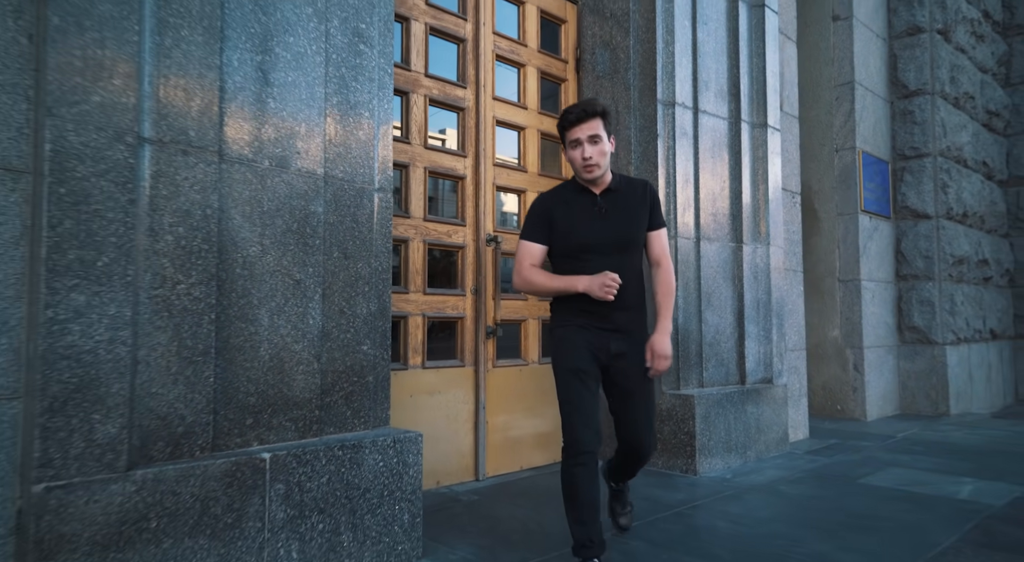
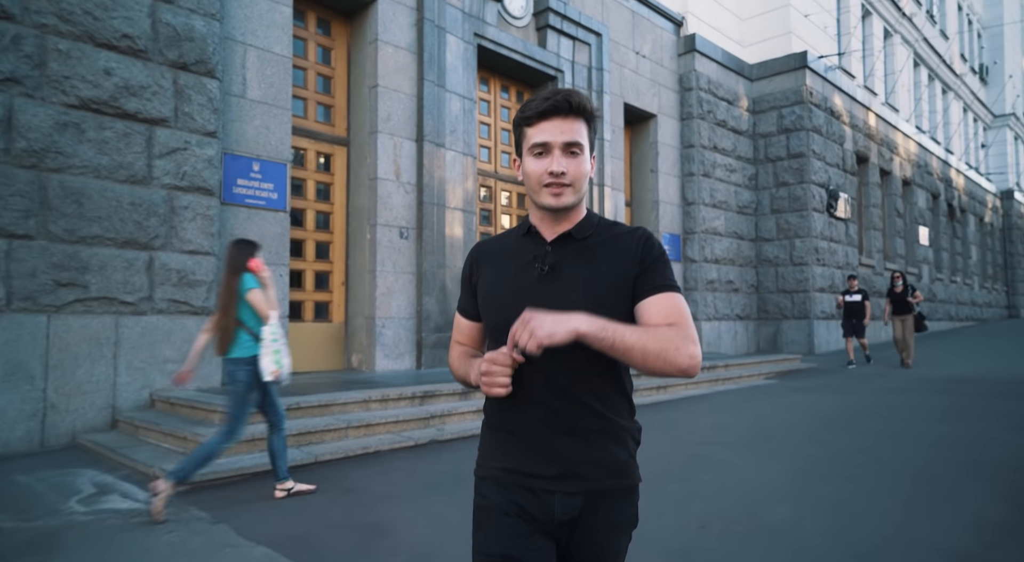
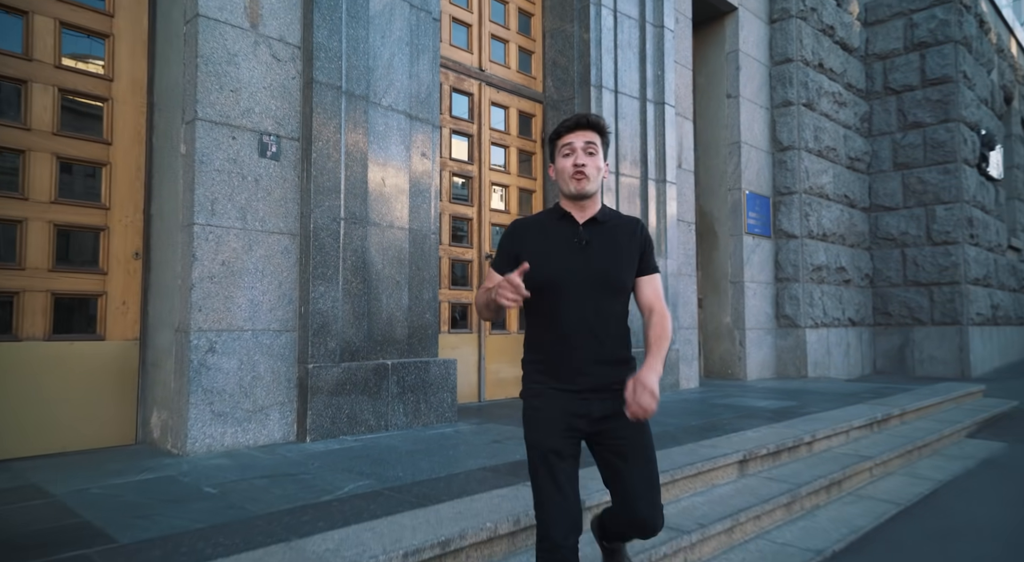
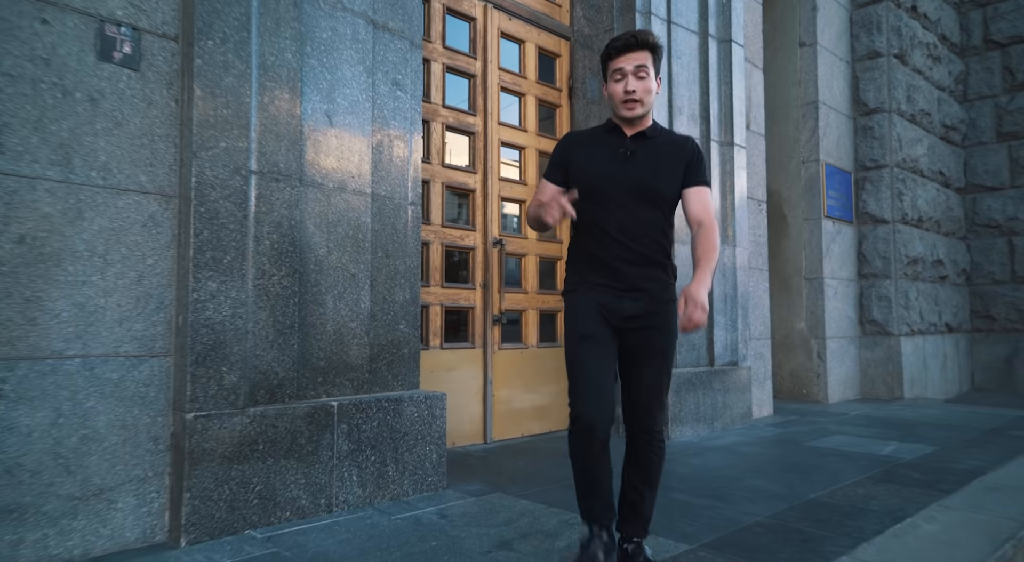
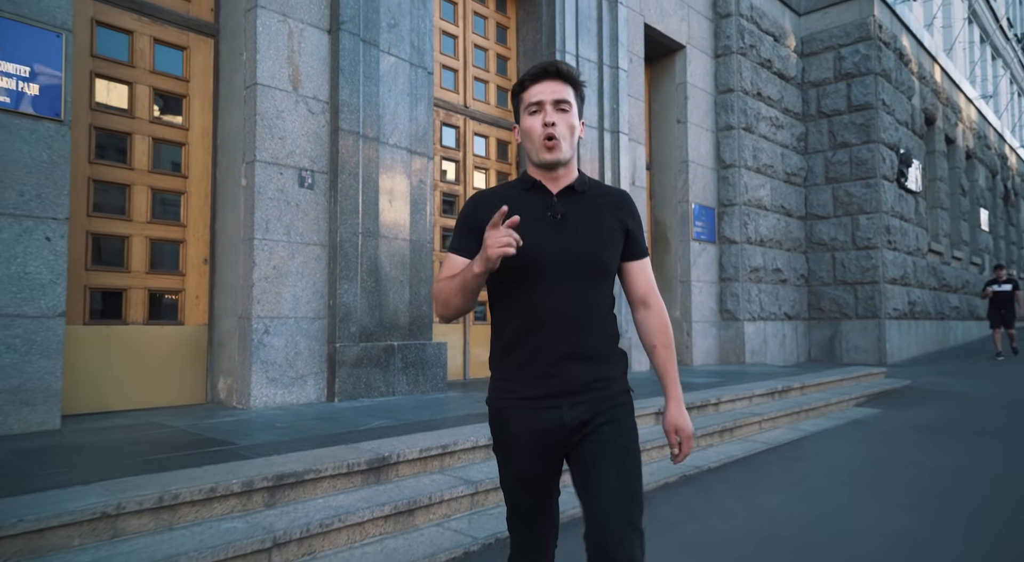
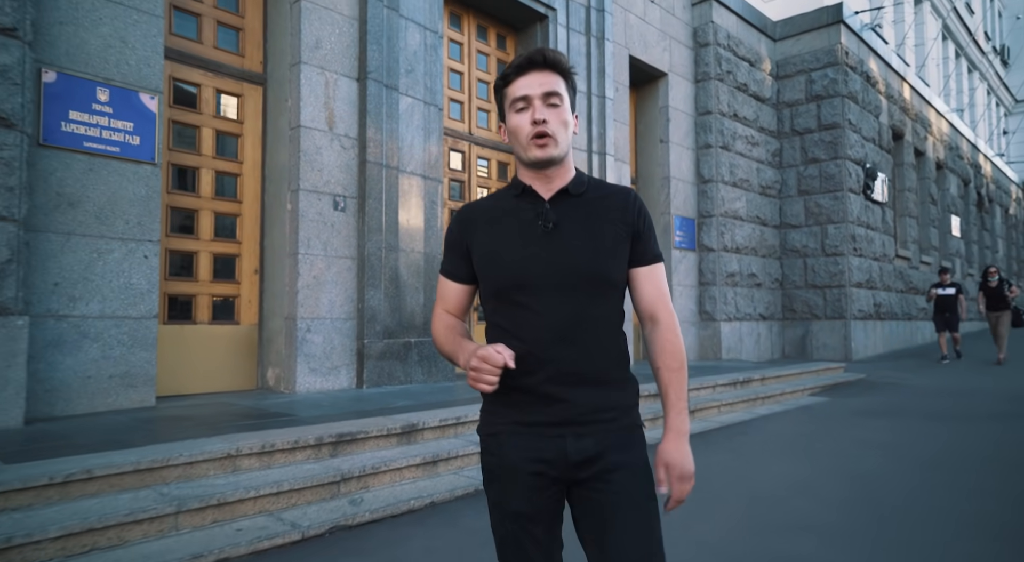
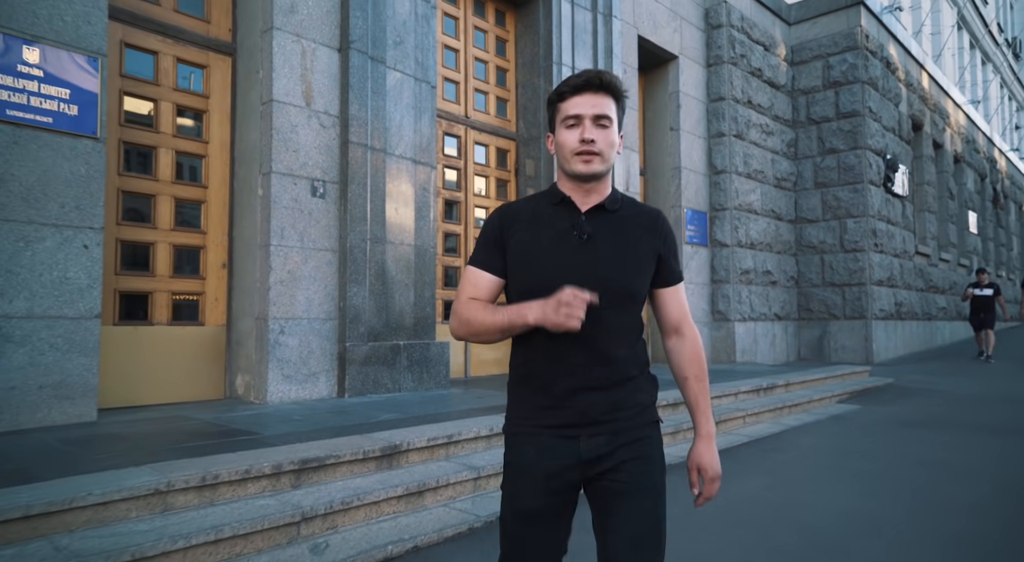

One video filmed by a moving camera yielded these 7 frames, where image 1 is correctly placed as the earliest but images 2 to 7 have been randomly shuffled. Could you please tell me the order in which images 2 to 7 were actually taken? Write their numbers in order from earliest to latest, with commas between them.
4, 3, 5, 7, 6, 2
